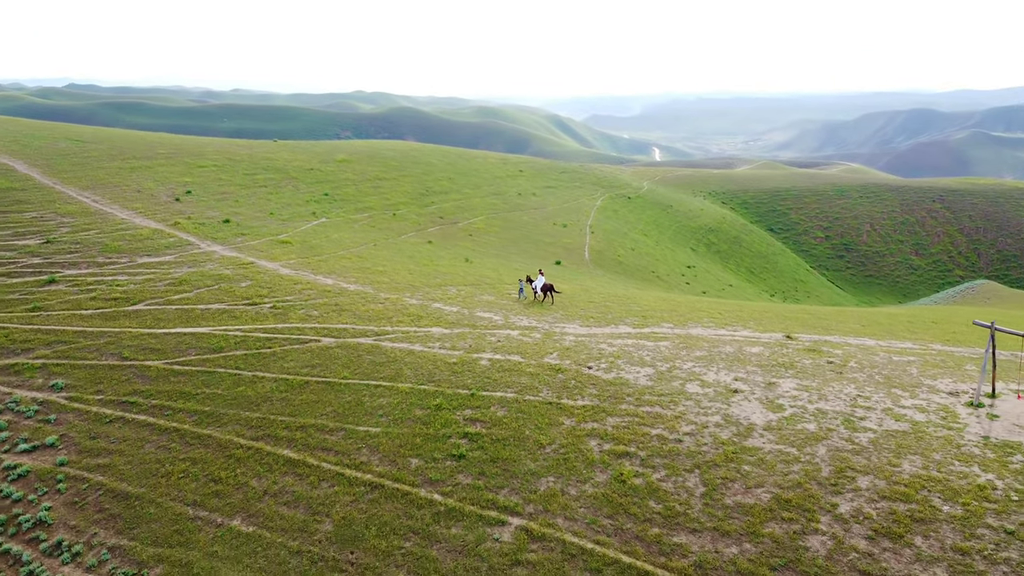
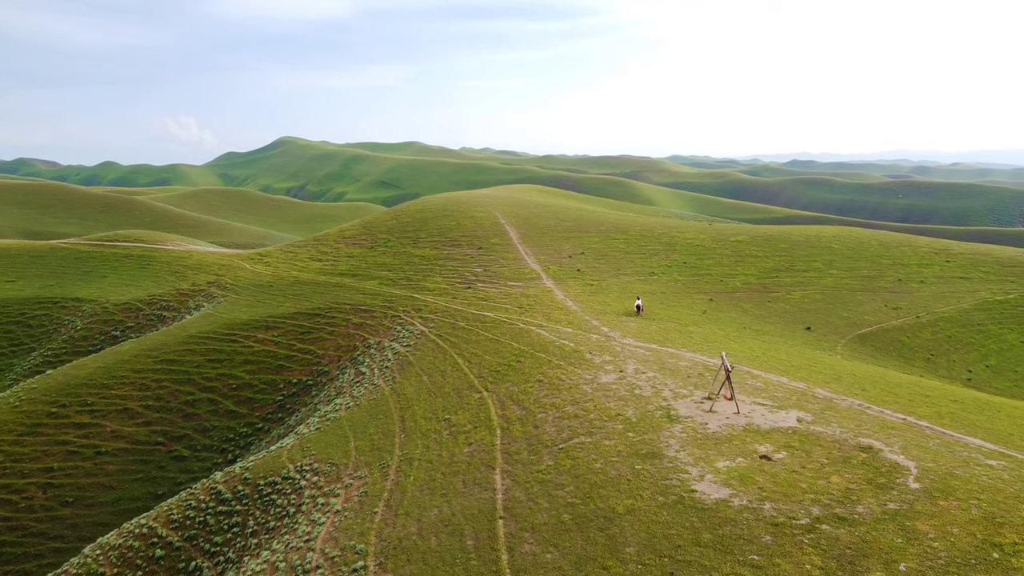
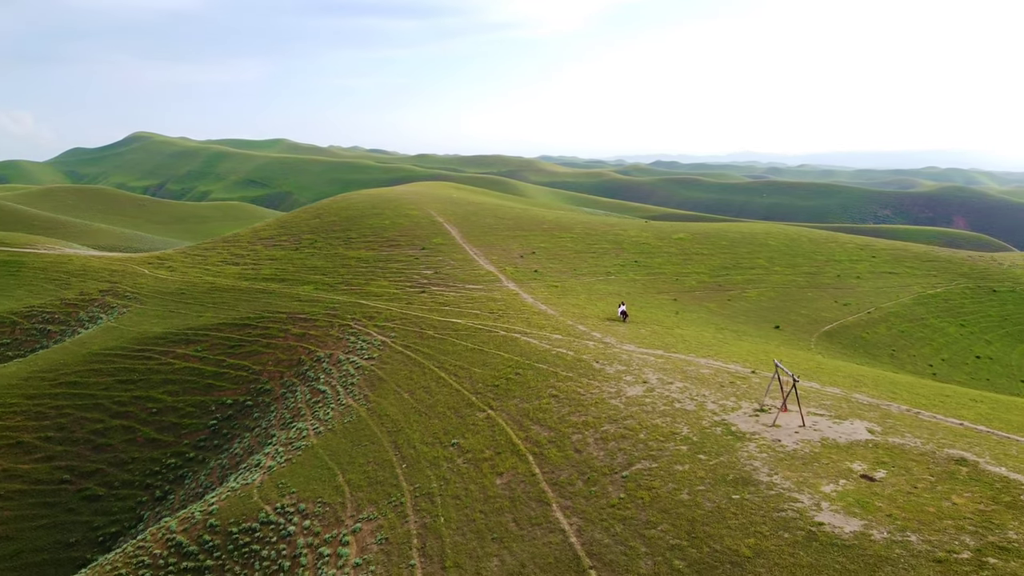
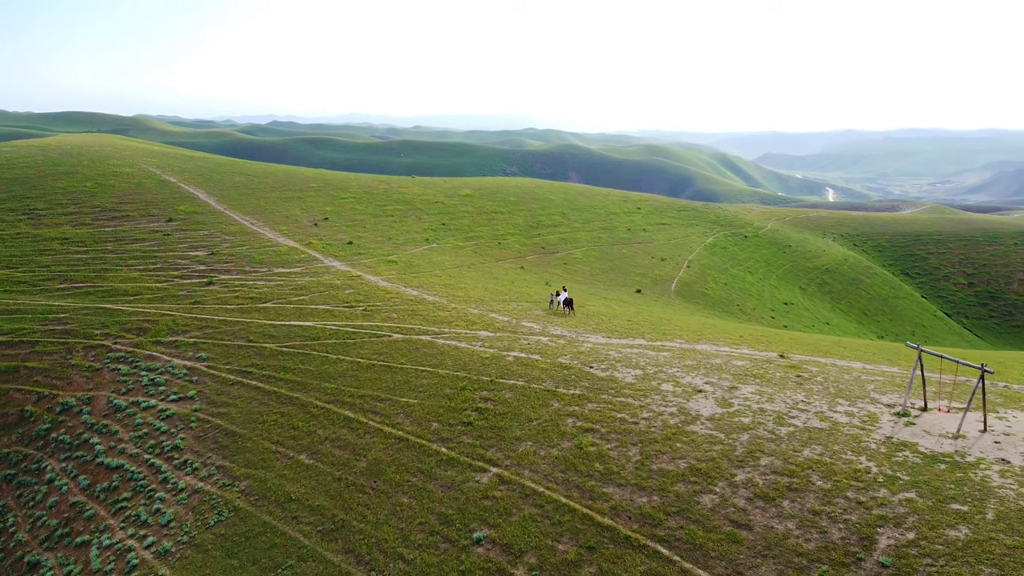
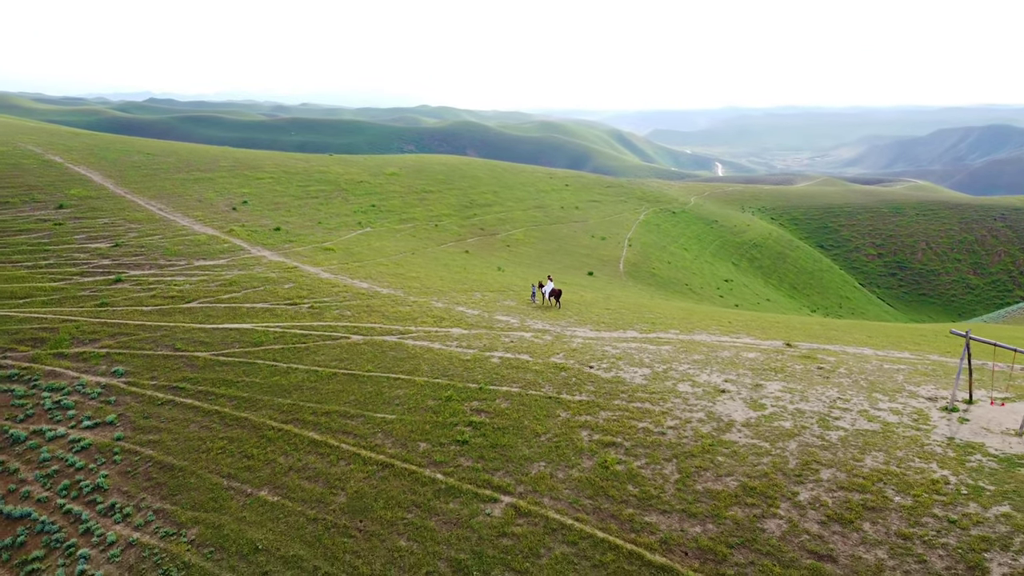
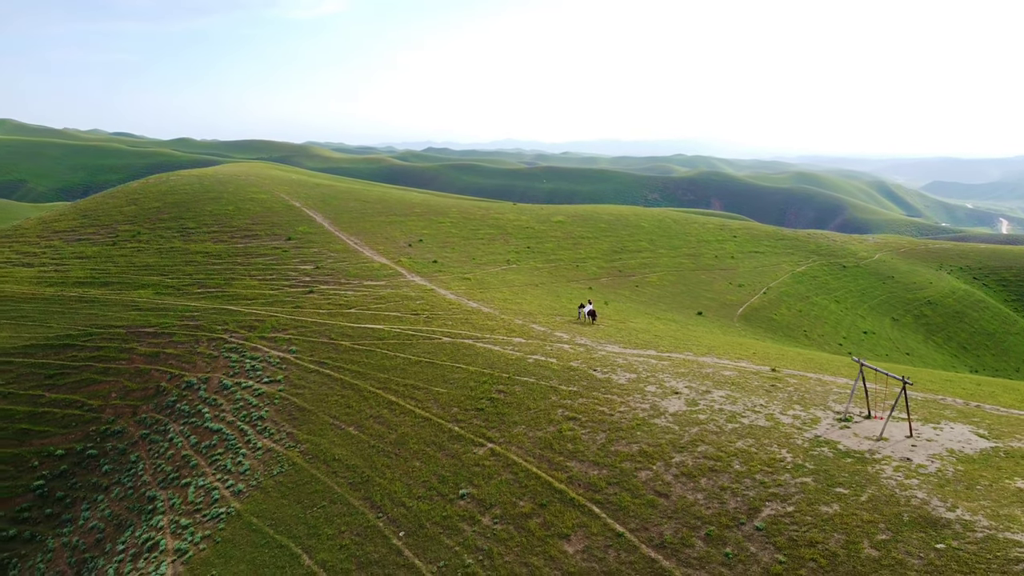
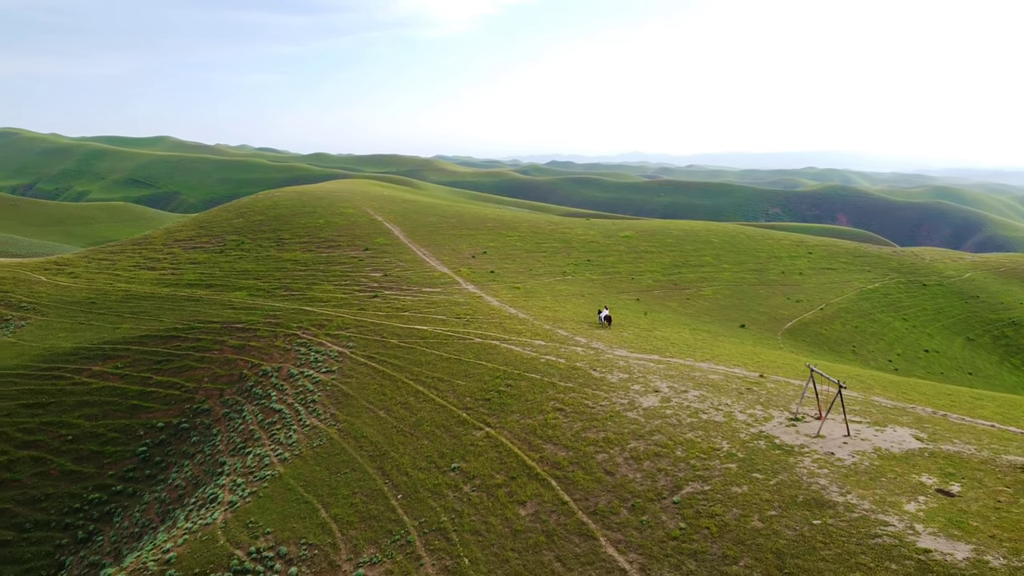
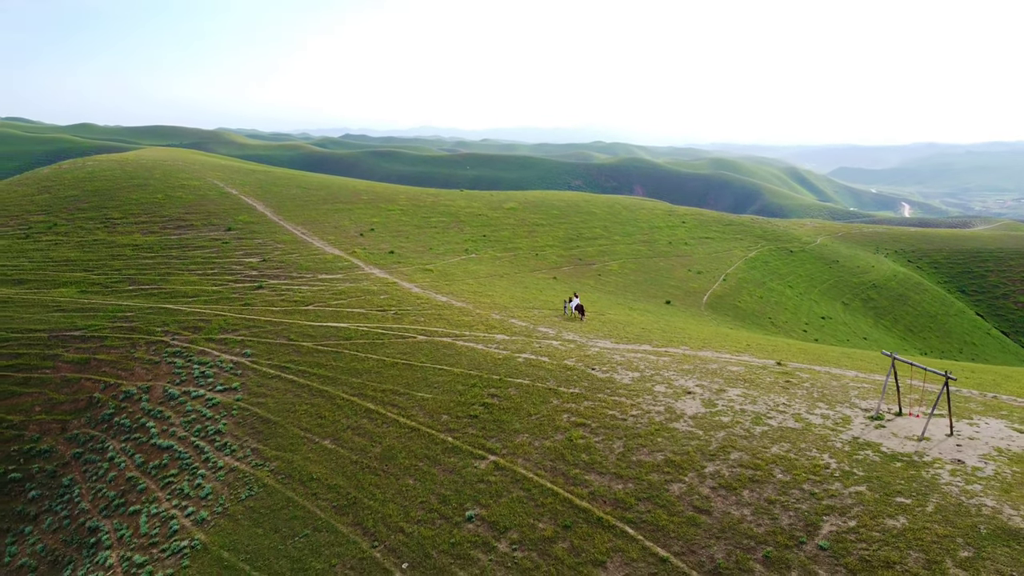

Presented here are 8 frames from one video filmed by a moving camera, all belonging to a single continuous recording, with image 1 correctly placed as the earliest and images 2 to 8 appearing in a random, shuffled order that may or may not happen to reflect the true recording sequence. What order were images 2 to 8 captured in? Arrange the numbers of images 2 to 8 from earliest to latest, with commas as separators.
5, 4, 8, 6, 7, 3, 2
